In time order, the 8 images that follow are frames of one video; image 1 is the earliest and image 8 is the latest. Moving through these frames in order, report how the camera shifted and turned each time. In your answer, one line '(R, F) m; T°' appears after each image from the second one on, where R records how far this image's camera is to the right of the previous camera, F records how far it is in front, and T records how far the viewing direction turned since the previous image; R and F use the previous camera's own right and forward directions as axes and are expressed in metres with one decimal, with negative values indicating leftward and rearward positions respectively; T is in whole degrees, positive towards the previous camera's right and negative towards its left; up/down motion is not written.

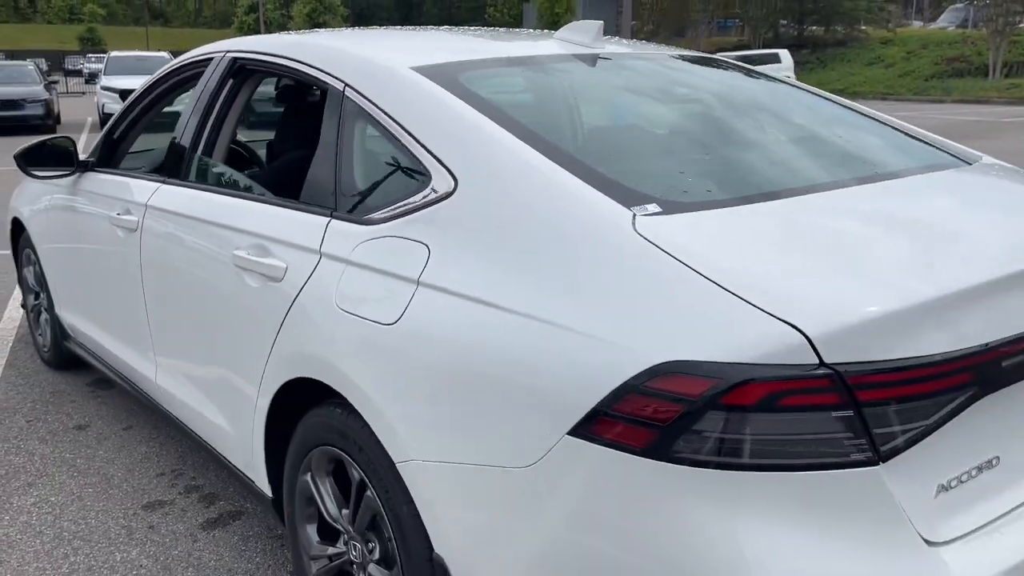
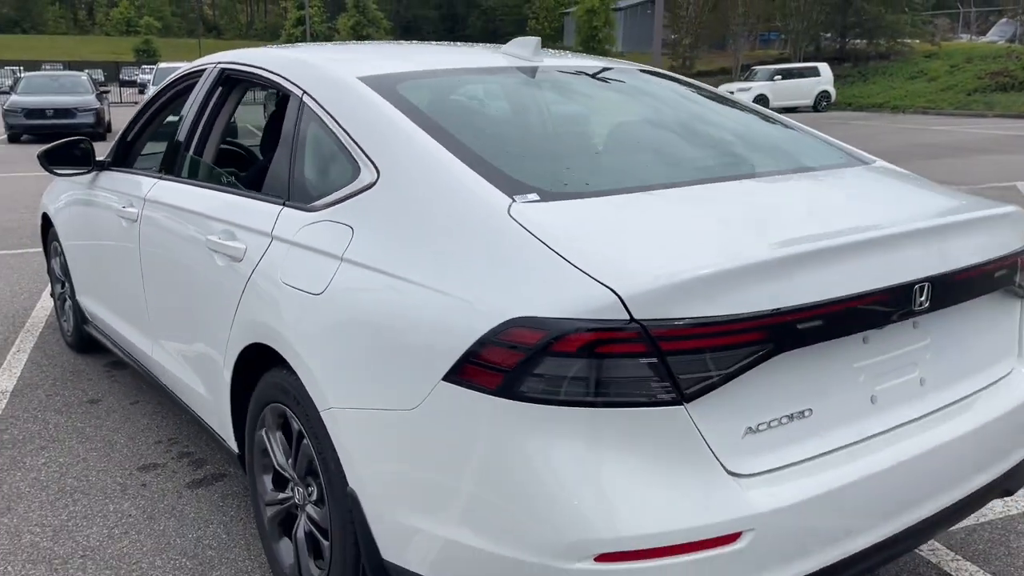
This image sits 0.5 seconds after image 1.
(+0.3, -0.3) m; -3°
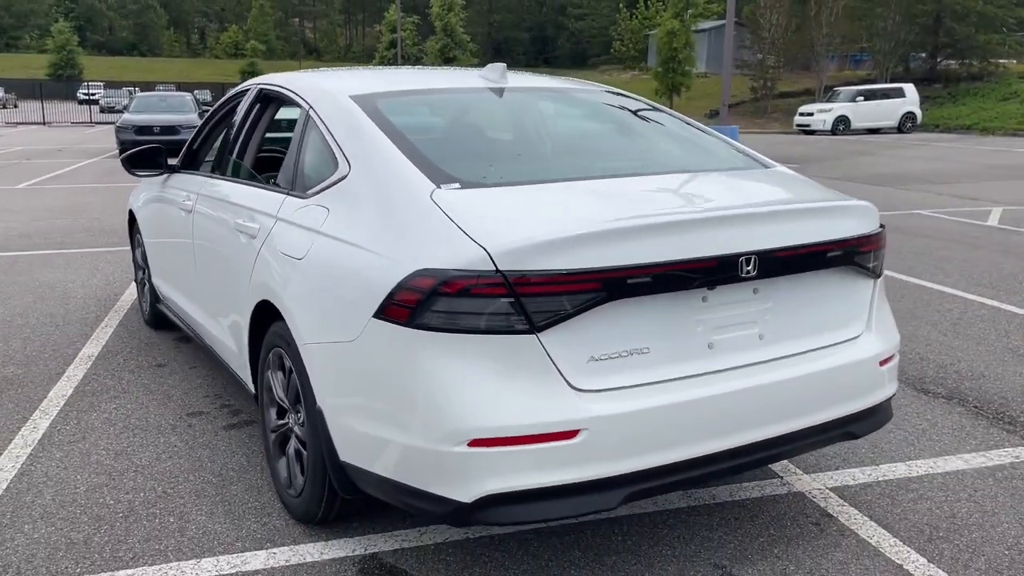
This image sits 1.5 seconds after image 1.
(+0.5, -0.6) m; -6°
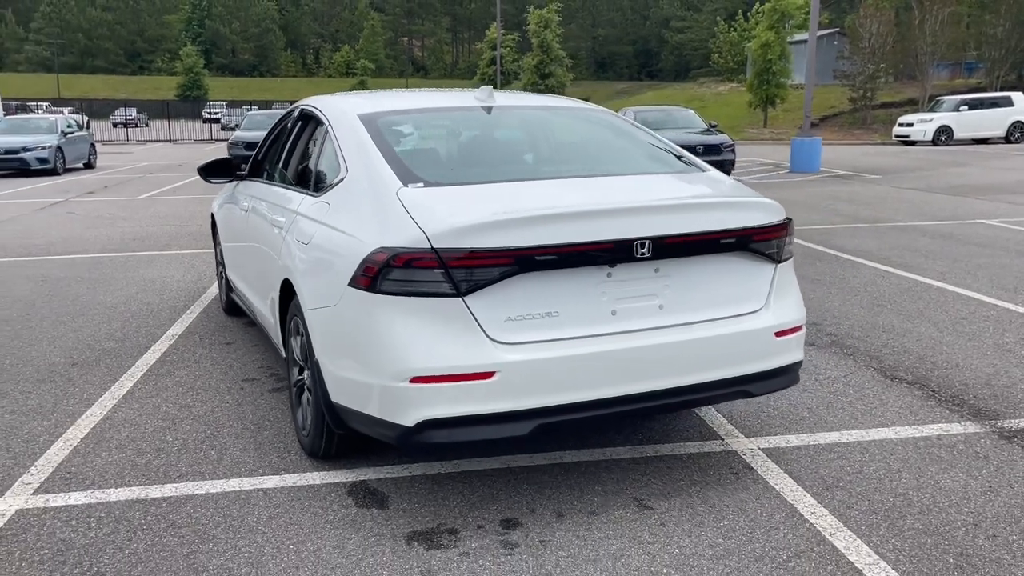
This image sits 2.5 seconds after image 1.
(+0.6, -0.7) m; -7°
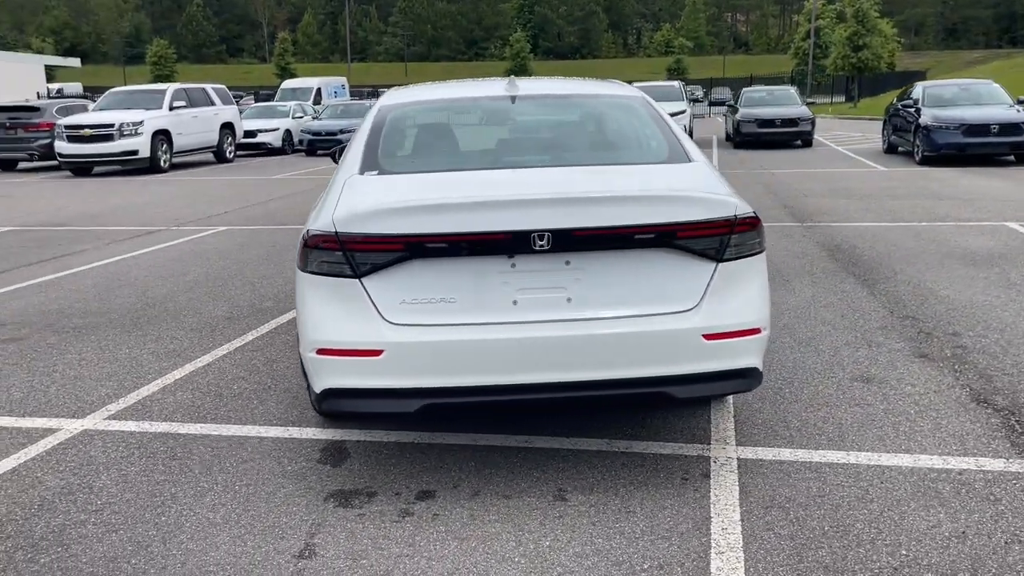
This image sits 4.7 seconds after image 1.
(+1.5, +0.2) m; -20°
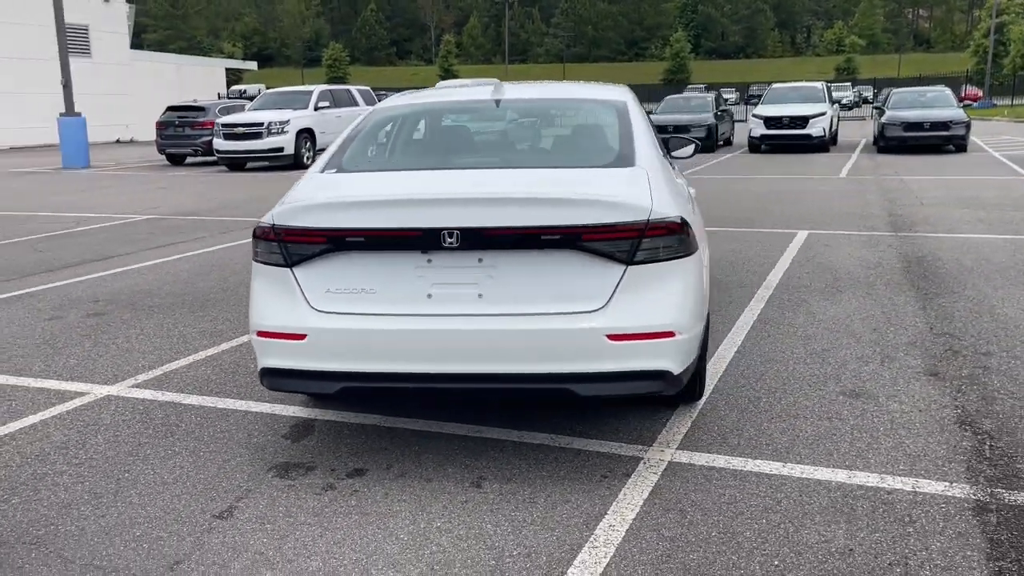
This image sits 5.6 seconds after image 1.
(+1.0, -0.1) m; -10°
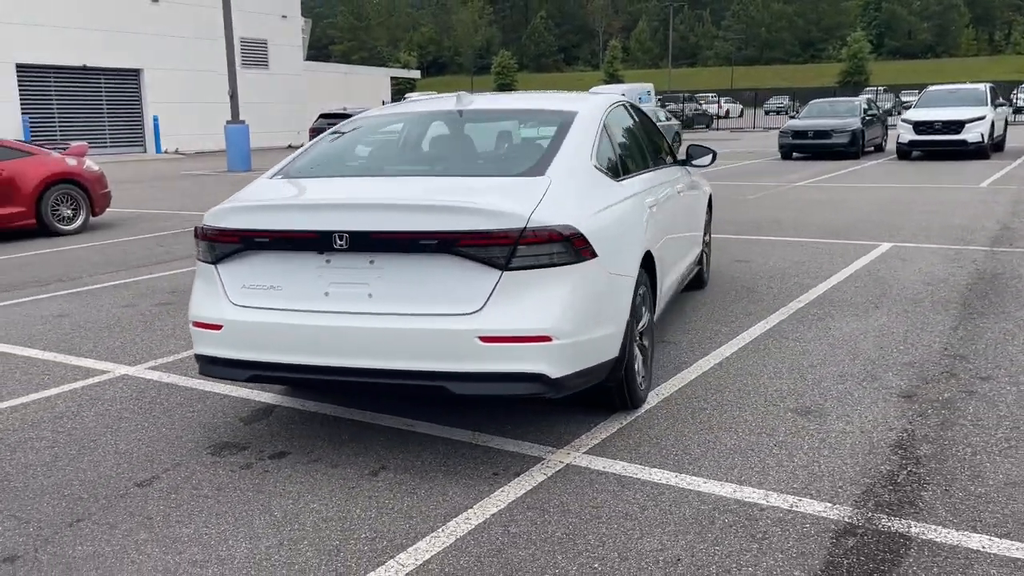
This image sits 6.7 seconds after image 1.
(+1.2, -0.1) m; -11°
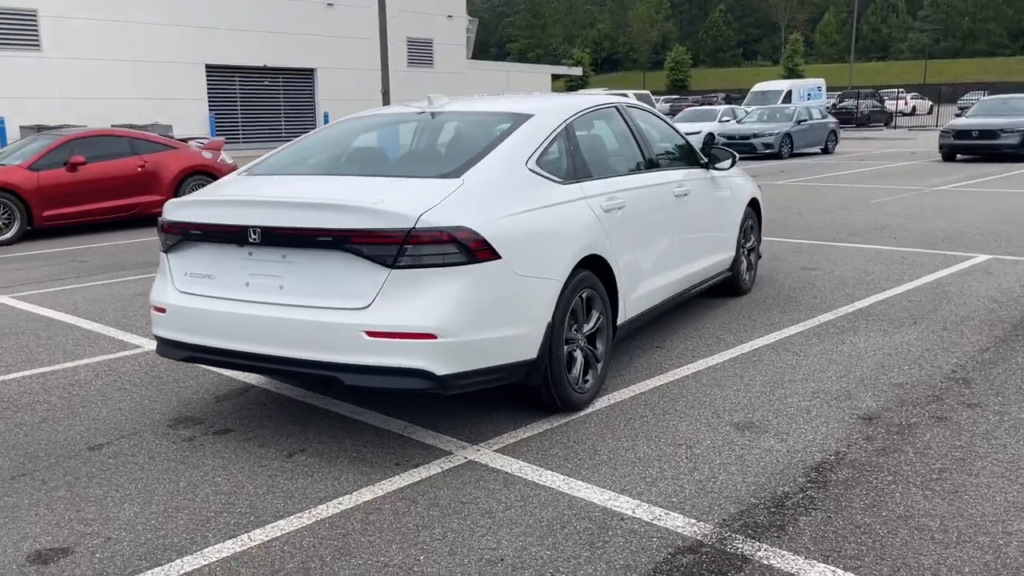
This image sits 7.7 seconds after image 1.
(+1.2, 0.0) m; -11°
